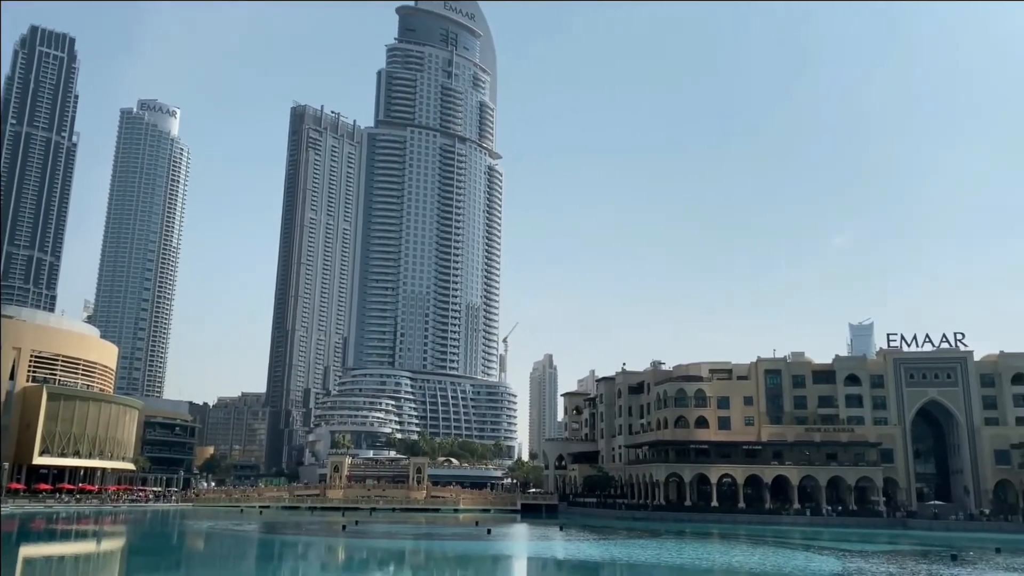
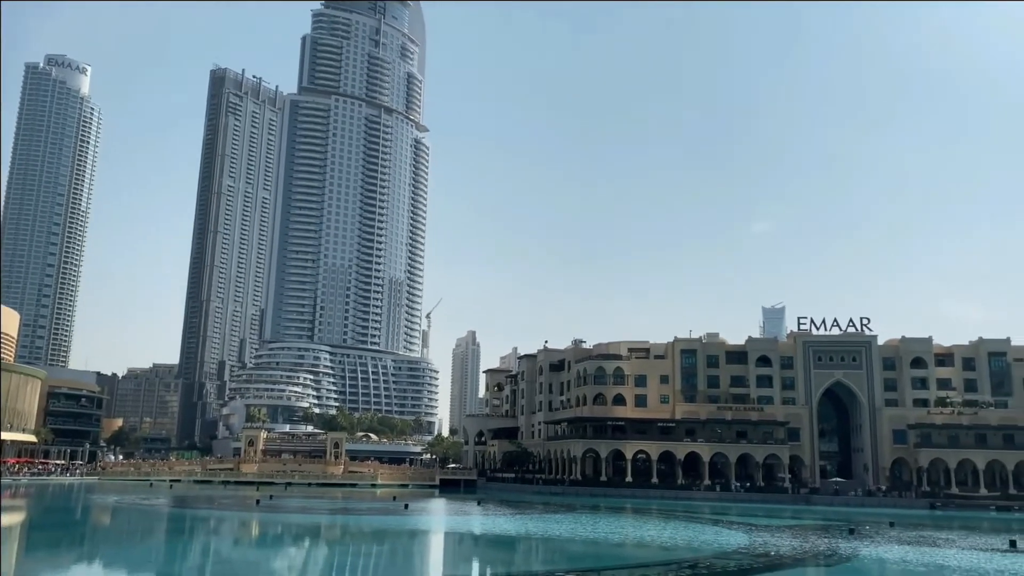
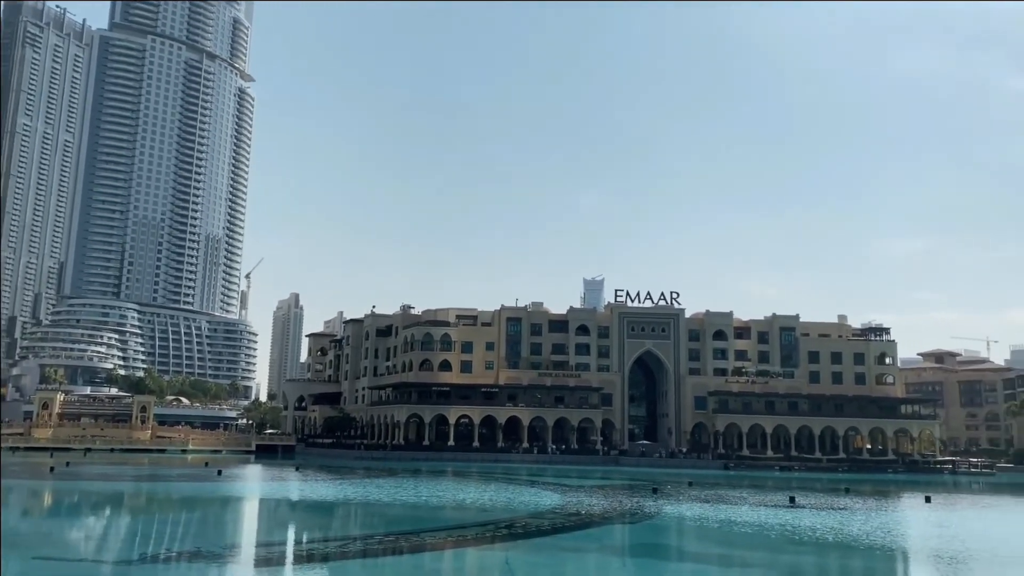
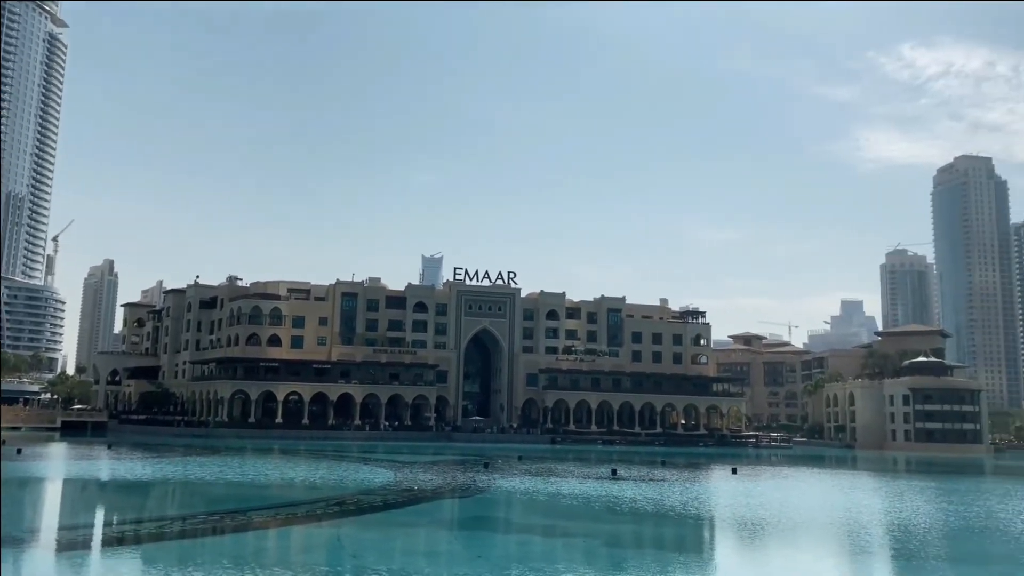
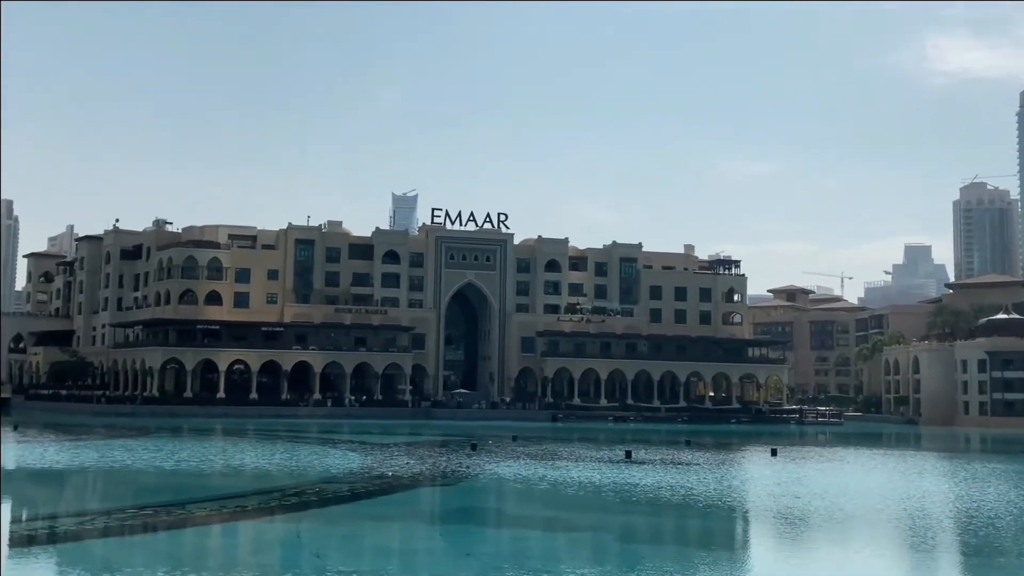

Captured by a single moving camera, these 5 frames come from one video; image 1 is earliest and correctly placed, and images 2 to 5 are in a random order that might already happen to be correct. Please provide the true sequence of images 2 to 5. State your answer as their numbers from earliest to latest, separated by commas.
2, 3, 4, 5
